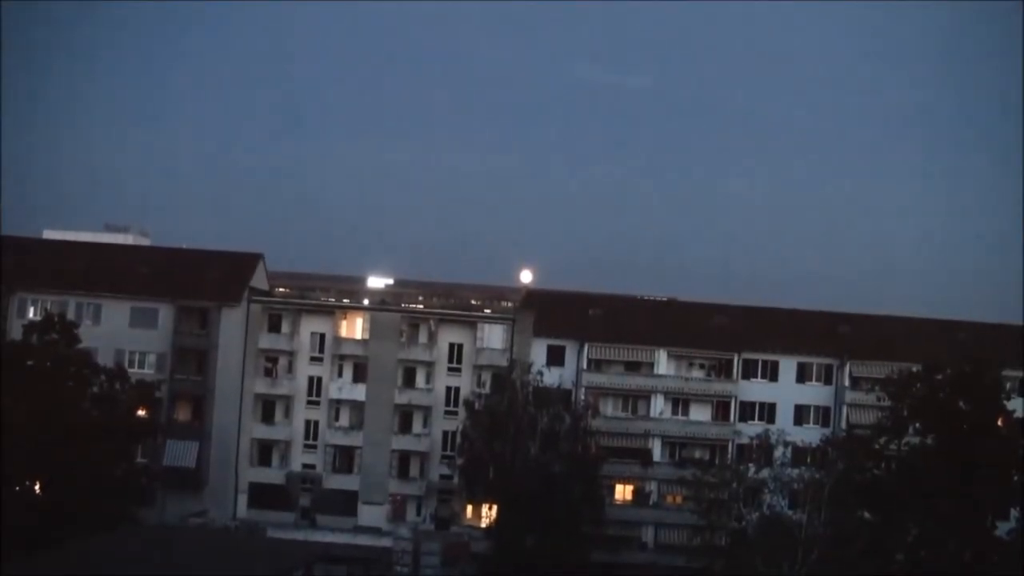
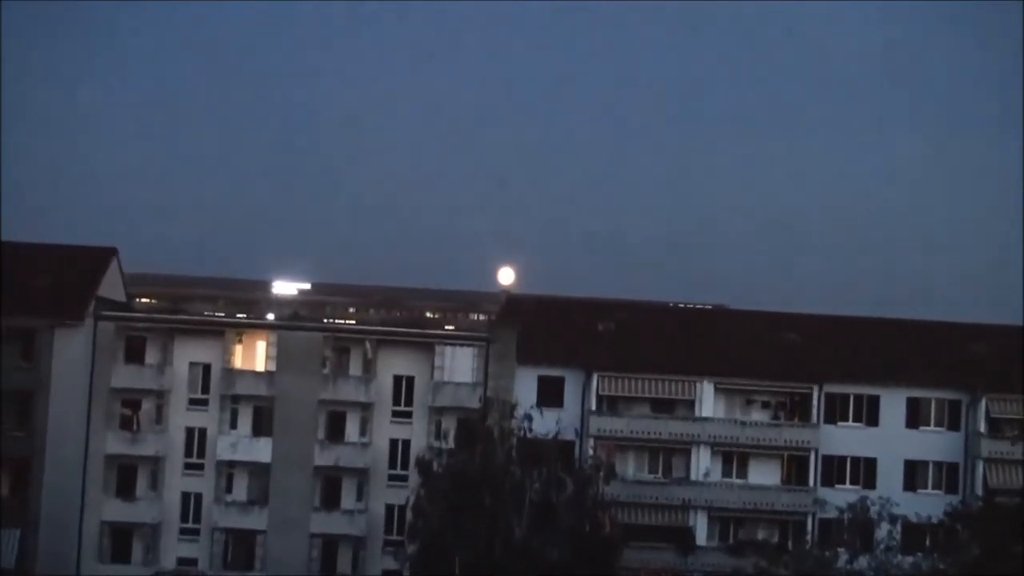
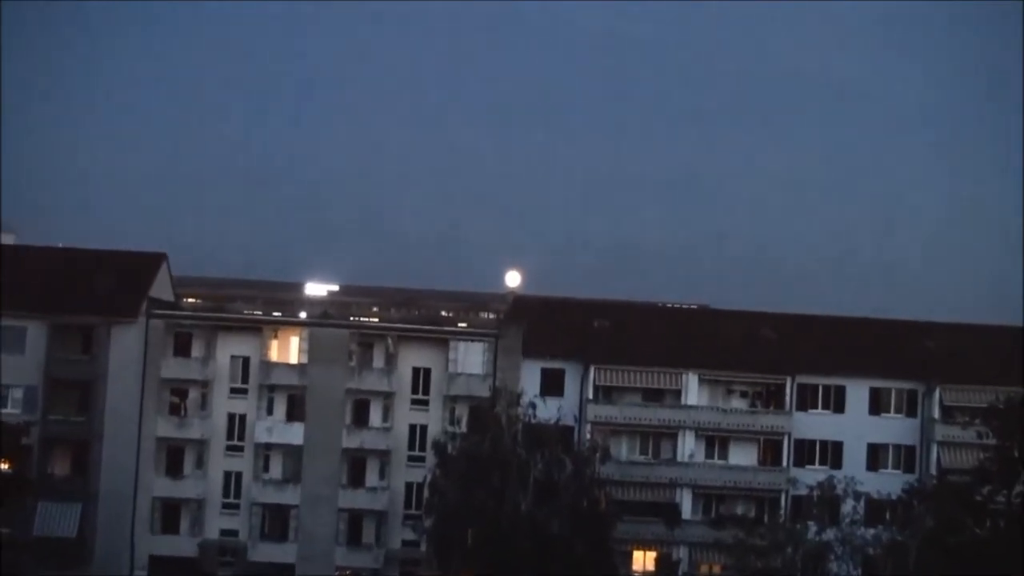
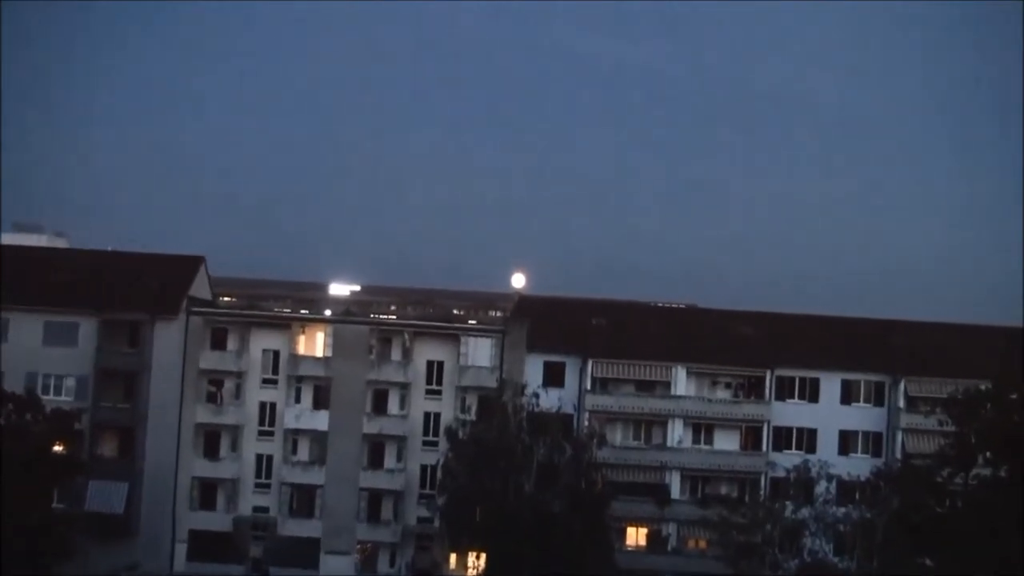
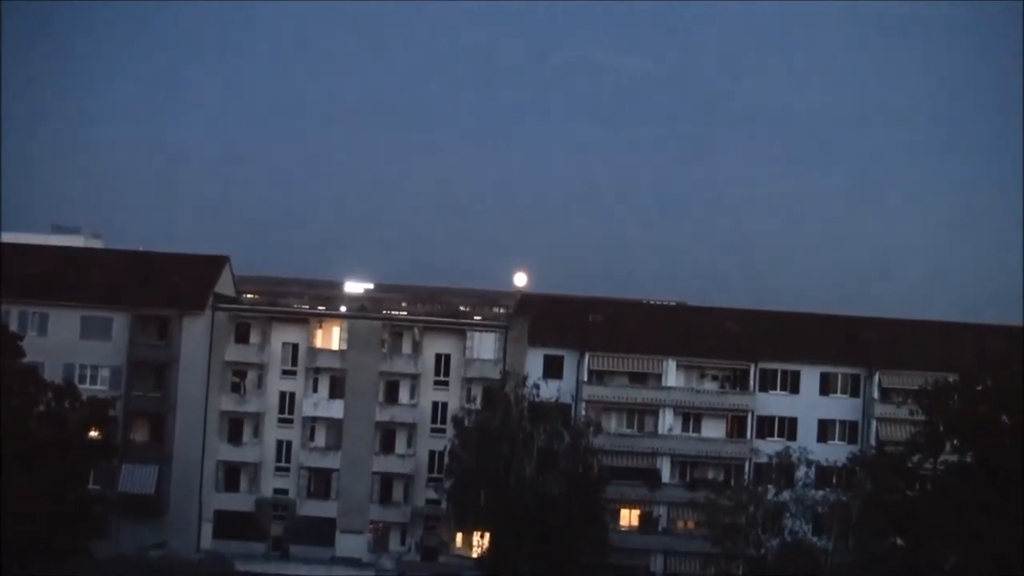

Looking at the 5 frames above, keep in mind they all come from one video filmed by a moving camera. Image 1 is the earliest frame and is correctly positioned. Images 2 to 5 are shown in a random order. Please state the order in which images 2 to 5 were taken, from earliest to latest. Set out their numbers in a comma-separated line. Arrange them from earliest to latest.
5, 4, 3, 2
